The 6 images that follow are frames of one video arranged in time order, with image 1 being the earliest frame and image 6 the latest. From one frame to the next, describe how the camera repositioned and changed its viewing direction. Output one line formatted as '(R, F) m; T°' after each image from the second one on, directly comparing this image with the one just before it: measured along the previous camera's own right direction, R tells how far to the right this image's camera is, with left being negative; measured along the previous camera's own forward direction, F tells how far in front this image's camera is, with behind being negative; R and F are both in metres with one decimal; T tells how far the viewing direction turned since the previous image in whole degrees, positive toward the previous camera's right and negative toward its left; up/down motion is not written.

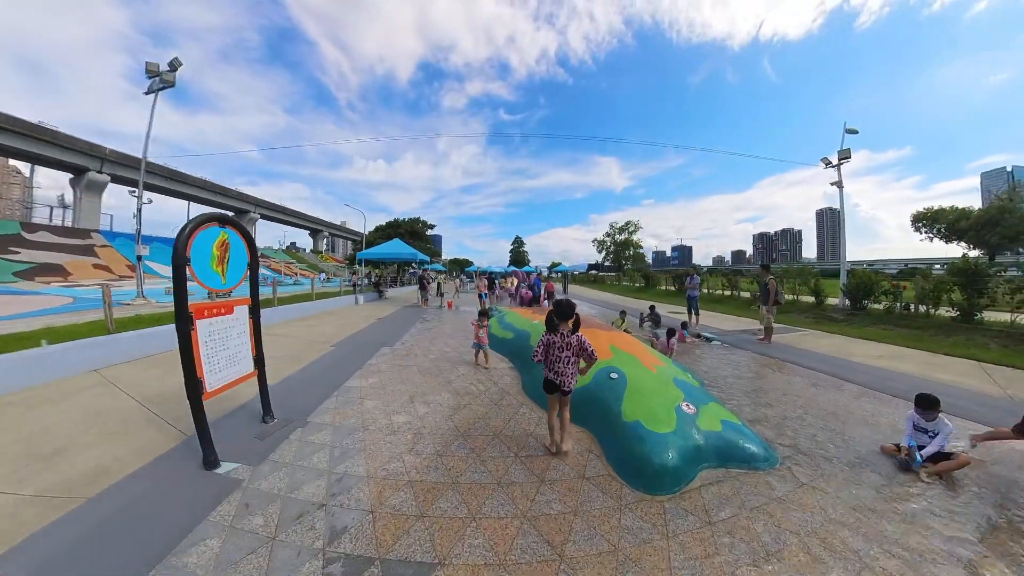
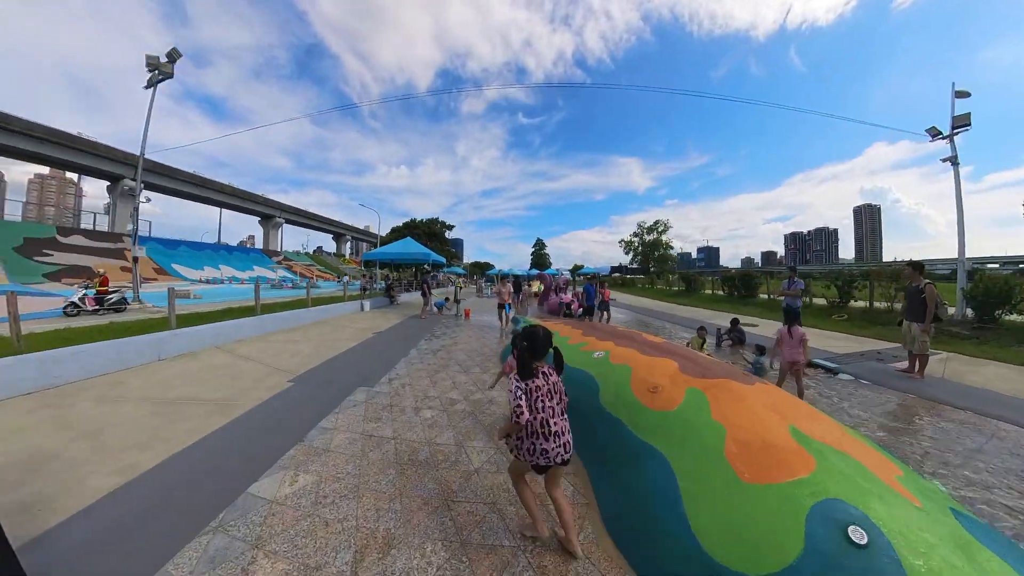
(-0.4, +2.7) m; -3°
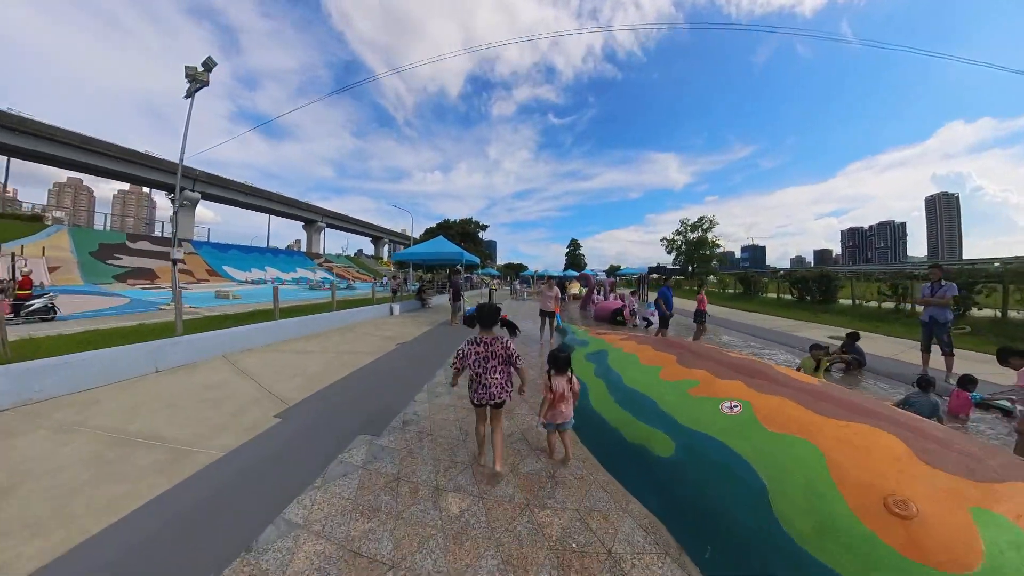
(-0.3, +1.5) m; -5°
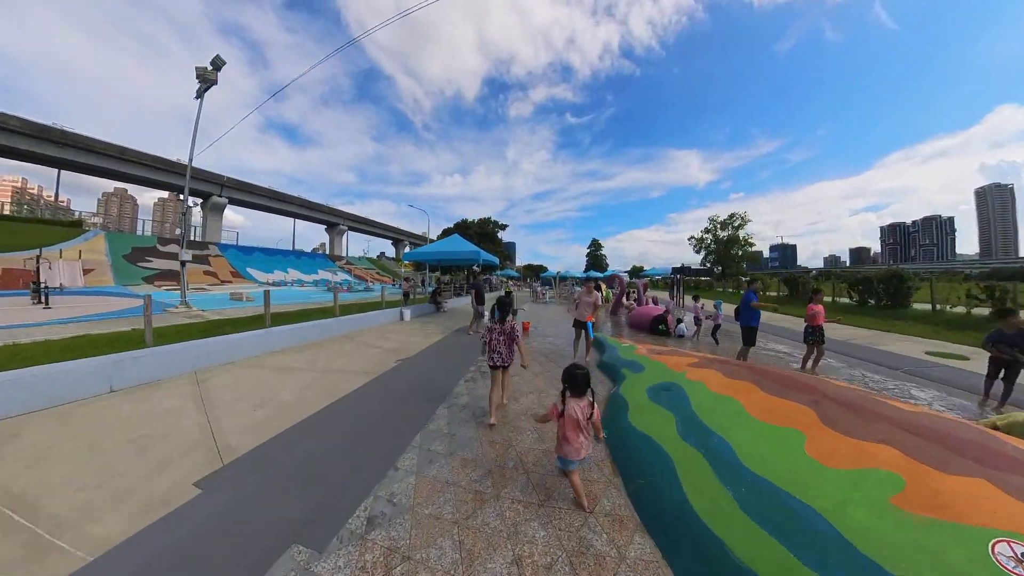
(-0.1, +1.3) m; -3°
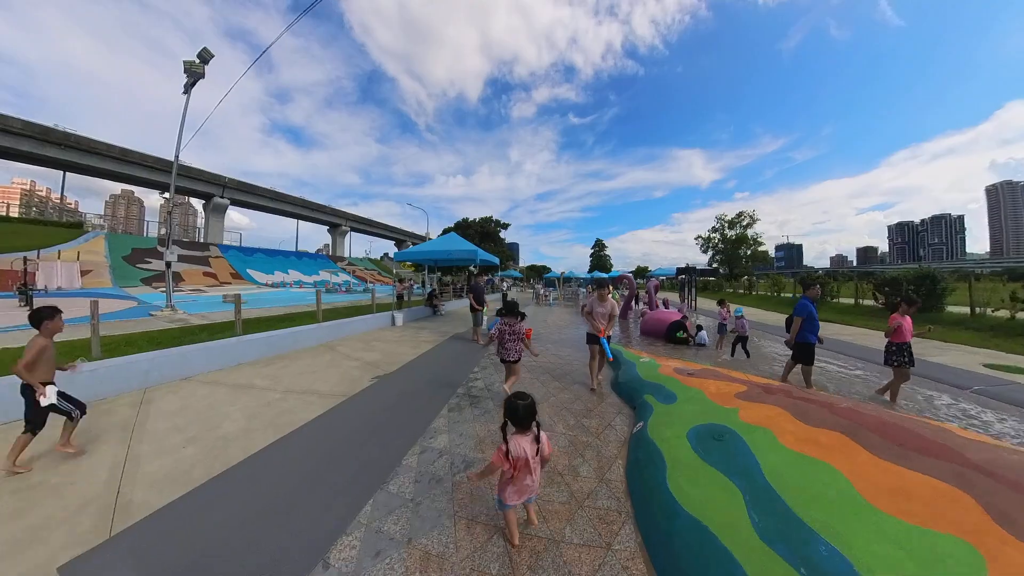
(+0.1, +0.8) m; -1°
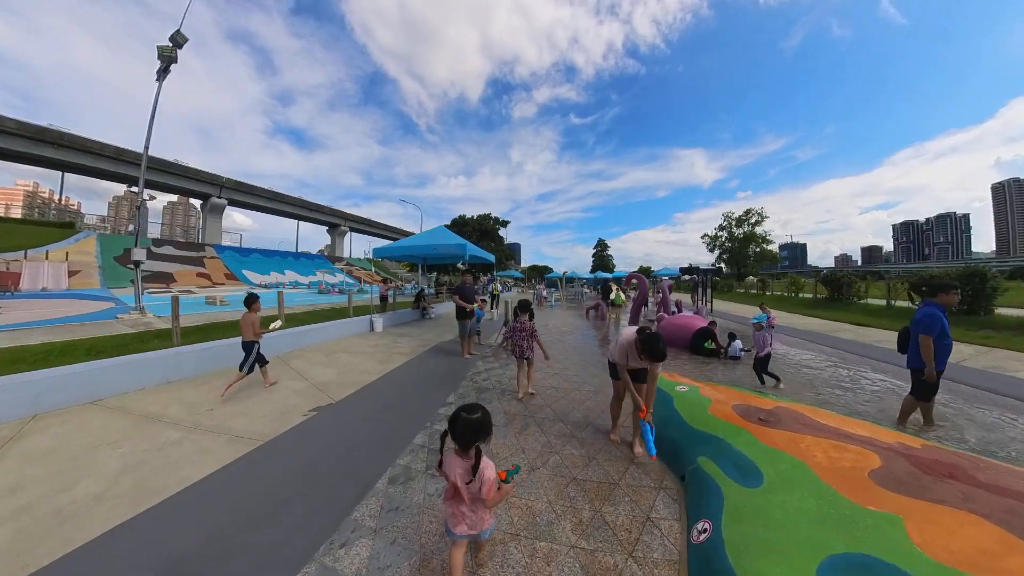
(+0.2, +1.2) m; 0°
